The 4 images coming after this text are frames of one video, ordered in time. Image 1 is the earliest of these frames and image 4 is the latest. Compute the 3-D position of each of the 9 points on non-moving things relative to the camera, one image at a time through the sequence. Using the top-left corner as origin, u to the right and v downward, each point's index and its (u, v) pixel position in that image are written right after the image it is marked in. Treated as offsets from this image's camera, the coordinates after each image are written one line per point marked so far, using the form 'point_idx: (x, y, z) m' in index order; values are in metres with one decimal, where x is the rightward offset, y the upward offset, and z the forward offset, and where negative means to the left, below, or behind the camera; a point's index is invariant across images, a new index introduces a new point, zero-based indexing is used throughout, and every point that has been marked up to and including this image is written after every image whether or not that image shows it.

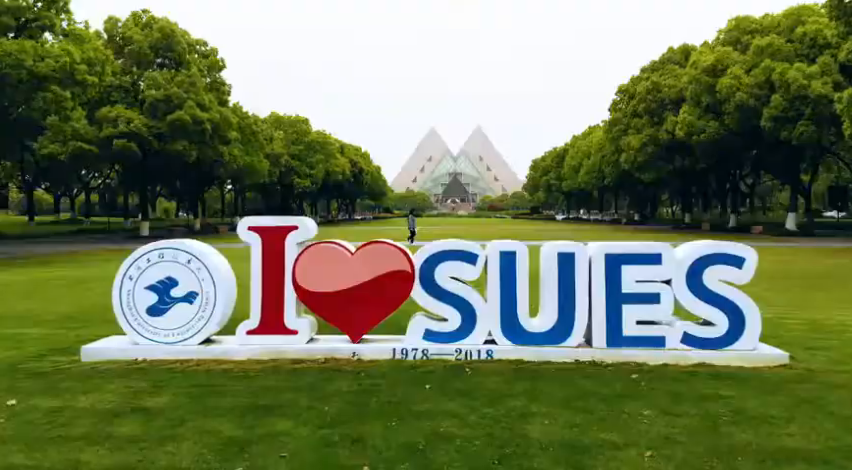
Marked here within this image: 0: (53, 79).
0: (-10.0, +4.2, +17.0) m
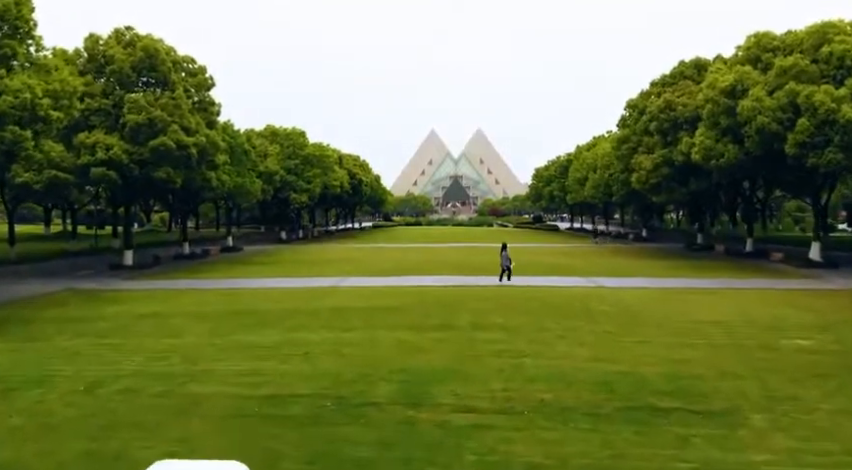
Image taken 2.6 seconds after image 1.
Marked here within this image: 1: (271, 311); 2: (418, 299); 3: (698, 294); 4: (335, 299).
0: (-10.0, +2.9, +15.3) m
1: (-3.7, -1.8, +14.9) m
2: (-0.2, -1.6, +16.4) m
3: (+7.8, -1.7, +18.2) m
4: (-2.4, -1.6, +16.4) m
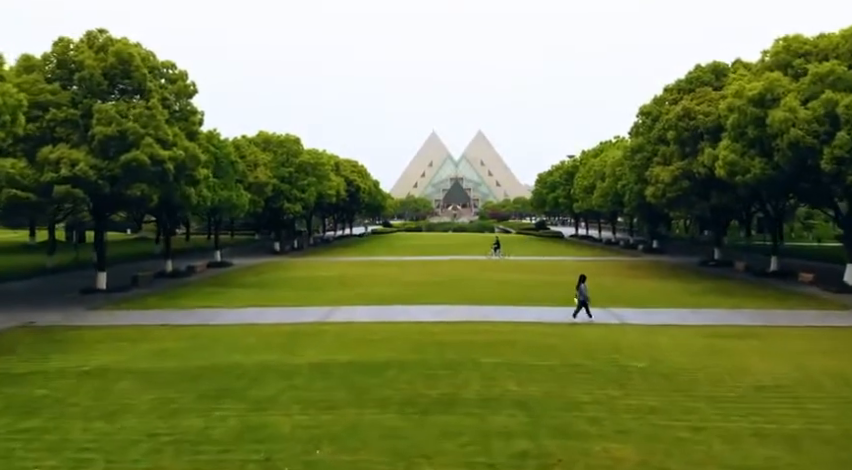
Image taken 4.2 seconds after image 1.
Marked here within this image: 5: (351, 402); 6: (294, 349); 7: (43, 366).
0: (-10.0, +2.0, +13.0) m
1: (-3.7, -2.6, +12.5) m
2: (-0.2, -2.5, +14.0) m
3: (+7.8, -2.6, +15.9) m
4: (-2.4, -2.5, +14.0) m
5: (-1.2, -2.7, +10.1) m
6: (-2.9, -2.5, +14.1) m
7: (-8.2, -2.8, +13.6) m
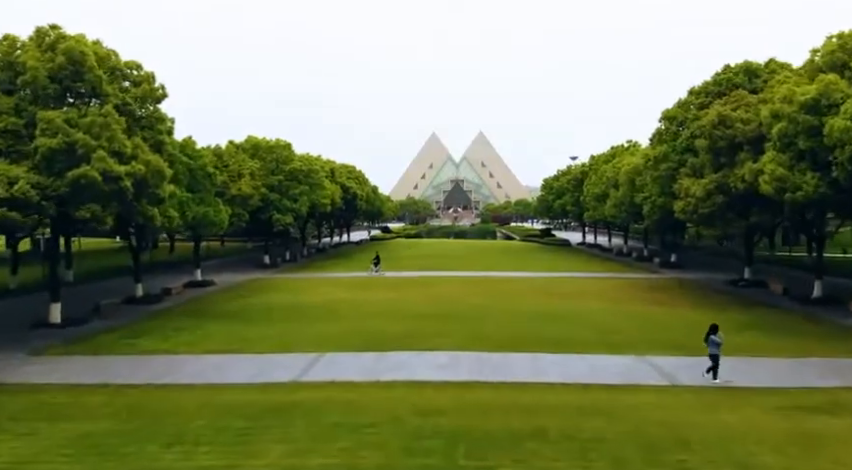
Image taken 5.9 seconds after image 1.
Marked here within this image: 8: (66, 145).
0: (-10.0, +1.1, +9.5) m
1: (-3.6, -3.6, +9.1) m
2: (-0.2, -3.4, +10.6) m
3: (+7.8, -3.5, +12.5) m
4: (-2.4, -3.4, +10.6) m
5: (-1.2, -3.6, +6.7) m
6: (-2.9, -3.5, +10.7) m
7: (-8.2, -3.7, +10.2) m
8: (-11.0, +2.8, +19.3) m
